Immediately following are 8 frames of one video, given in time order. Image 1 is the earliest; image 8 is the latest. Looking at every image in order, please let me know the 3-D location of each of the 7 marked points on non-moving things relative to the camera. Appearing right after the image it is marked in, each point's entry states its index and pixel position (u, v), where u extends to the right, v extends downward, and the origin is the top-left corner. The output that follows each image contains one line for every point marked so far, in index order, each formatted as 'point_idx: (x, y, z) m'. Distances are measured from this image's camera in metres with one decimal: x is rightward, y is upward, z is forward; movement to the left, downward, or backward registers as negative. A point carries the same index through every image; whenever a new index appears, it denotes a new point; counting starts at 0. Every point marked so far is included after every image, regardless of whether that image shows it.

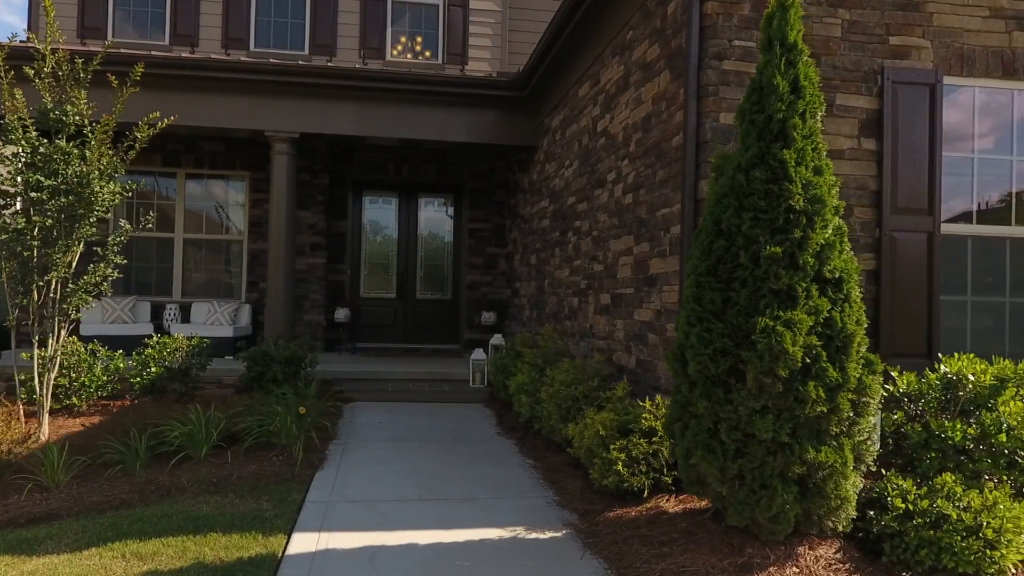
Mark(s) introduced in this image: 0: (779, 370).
0: (+0.6, -0.2, +3.1) m
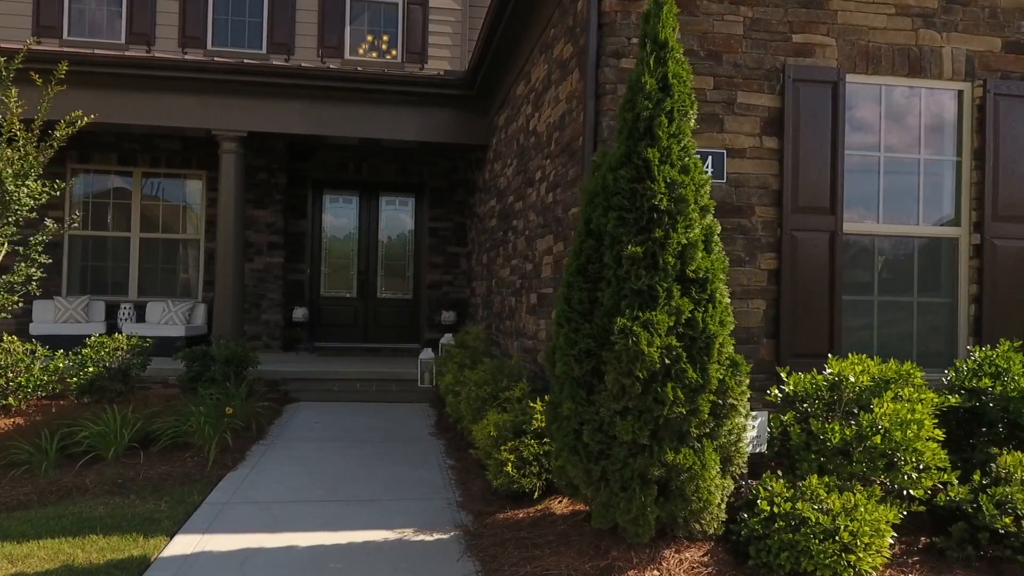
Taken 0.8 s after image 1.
0: (+0.3, -0.2, +3.1) m
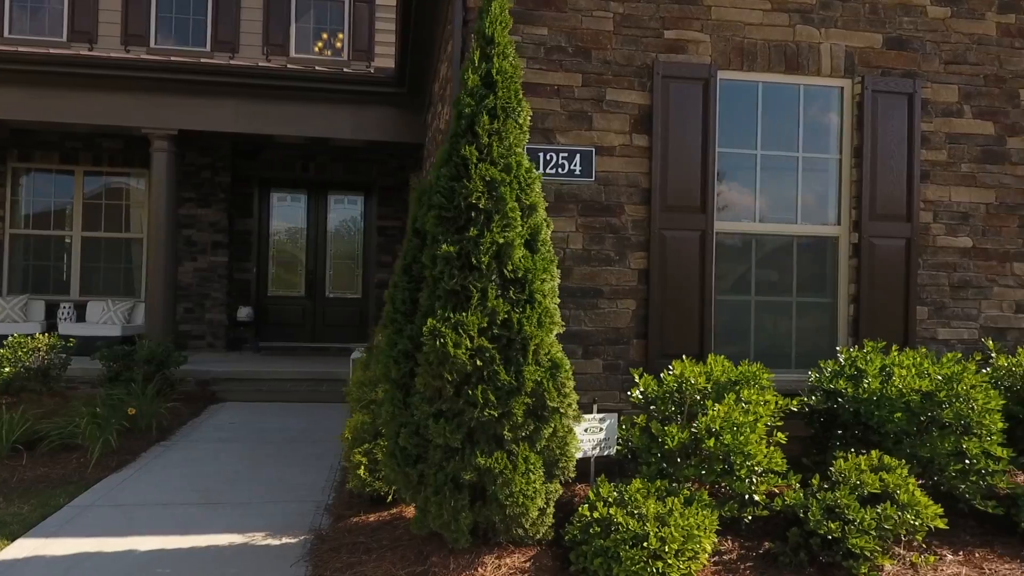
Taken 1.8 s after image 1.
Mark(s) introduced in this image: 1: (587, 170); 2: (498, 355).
0: (-0.1, -0.2, +3.0) m
1: (+0.2, +0.4, +4.2) m
2: (0.0, -0.1, +3.0) m
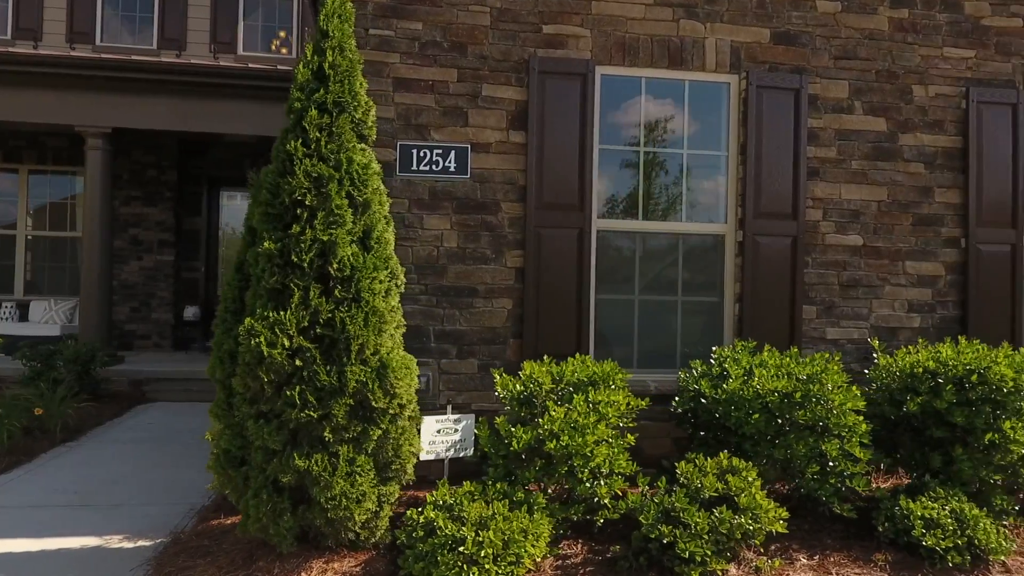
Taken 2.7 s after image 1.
0: (-0.5, -0.2, +2.9) m
1: (-0.2, +0.4, +4.2) m
2: (-0.4, -0.1, +3.0) m
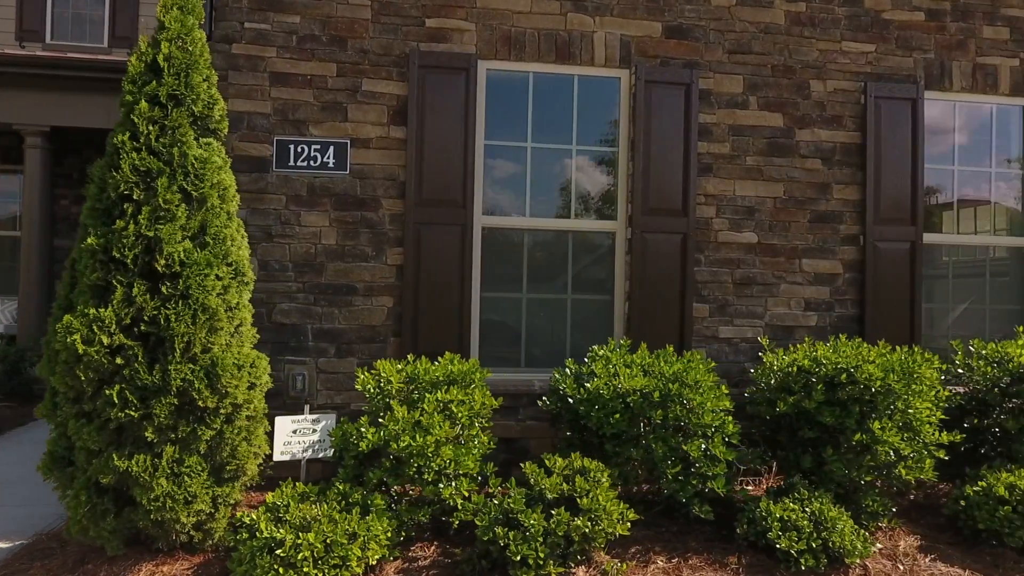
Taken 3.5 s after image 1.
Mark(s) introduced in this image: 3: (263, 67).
0: (-0.9, -0.2, +2.9) m
1: (-0.5, +0.4, +4.1) m
2: (-0.8, -0.1, +2.9) m
3: (-0.7, +0.7, +4.1) m
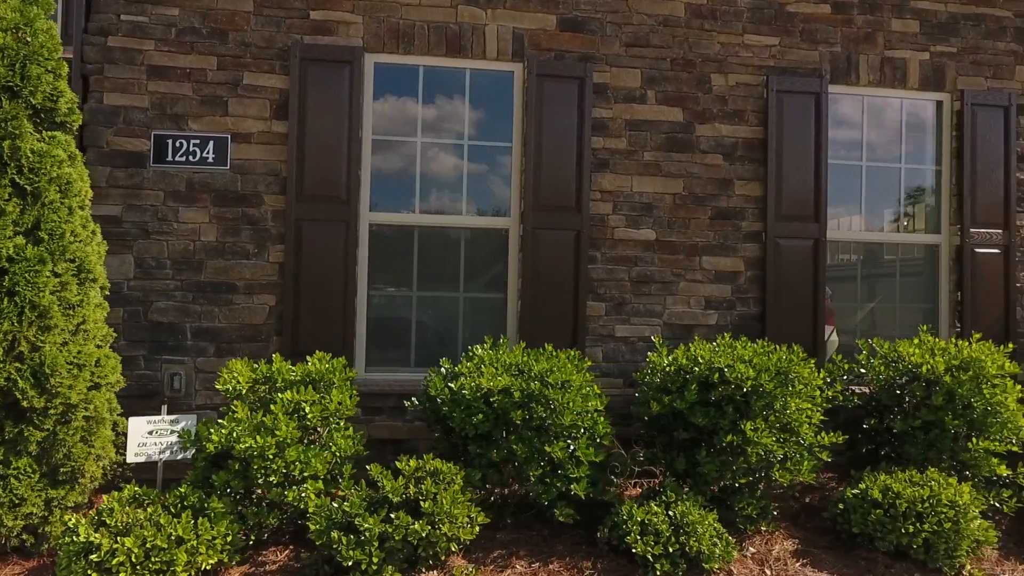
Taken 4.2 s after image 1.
0: (-1.2, -0.2, +2.8) m
1: (-0.9, +0.4, +4.0) m
2: (-1.1, -0.1, +2.8) m
3: (-1.1, +0.7, +4.0) m
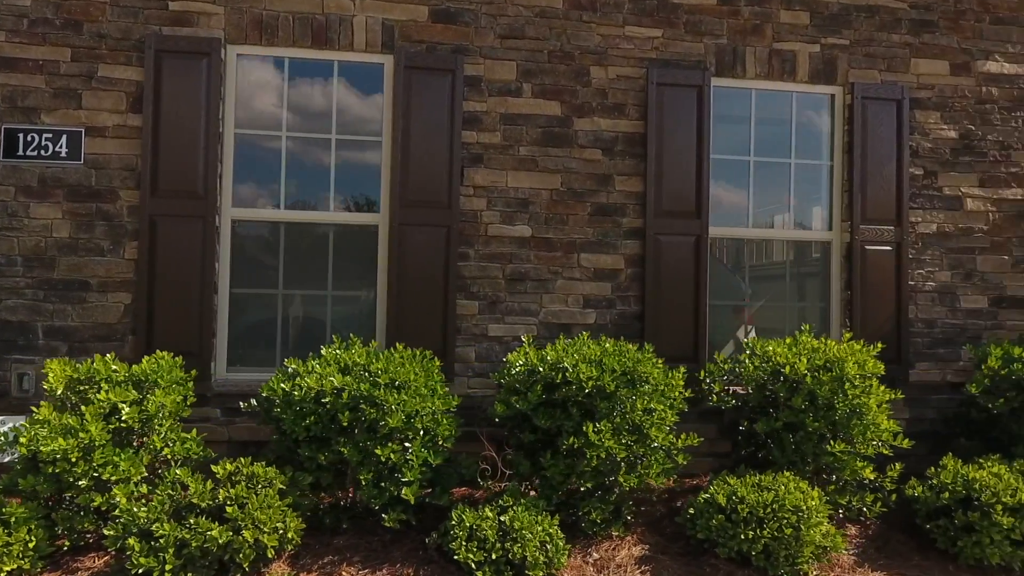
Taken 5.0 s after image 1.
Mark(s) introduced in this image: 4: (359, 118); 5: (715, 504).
0: (-1.6, -0.2, +2.7) m
1: (-1.3, +0.4, +3.9) m
2: (-1.5, -0.1, +2.7) m
3: (-1.5, +0.7, +3.9) m
4: (-0.5, +0.5, +4.2) m
5: (+0.5, -0.5, +3.3) m
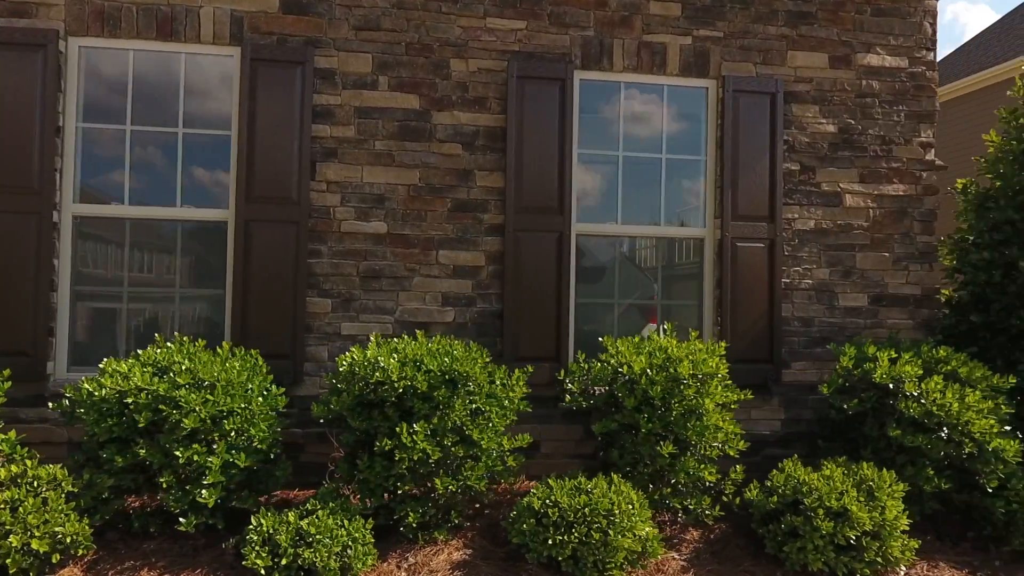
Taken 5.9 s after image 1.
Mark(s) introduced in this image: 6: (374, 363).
0: (-2.1, -0.2, +2.6) m
1: (-1.7, +0.4, +3.8) m
2: (-2.0, -0.1, +2.6) m
3: (-1.9, +0.7, +3.8) m
4: (-0.9, +0.5, +4.1) m
5: (0.0, -0.5, +3.2) m
6: (-0.3, -0.2, +3.3) m
